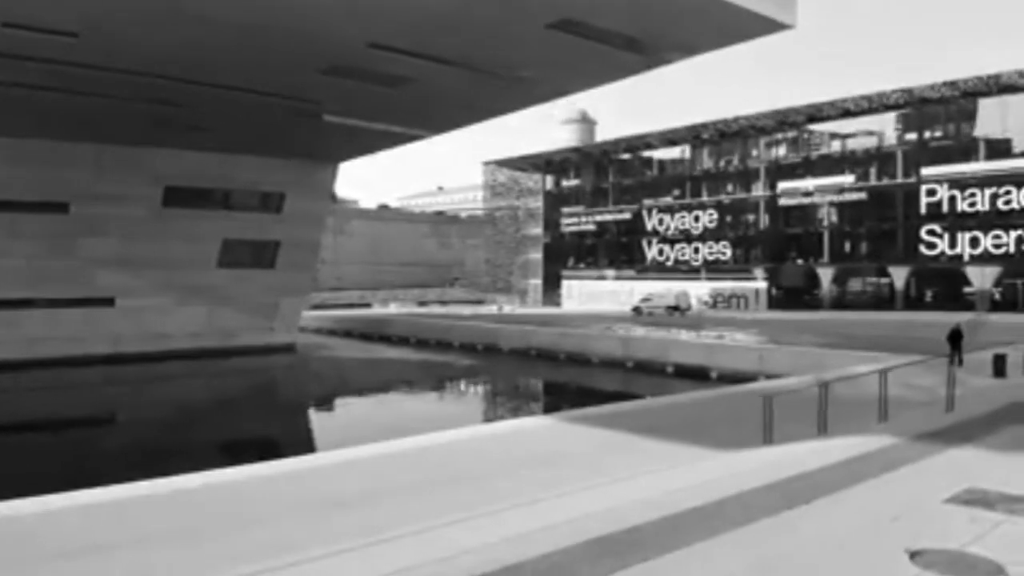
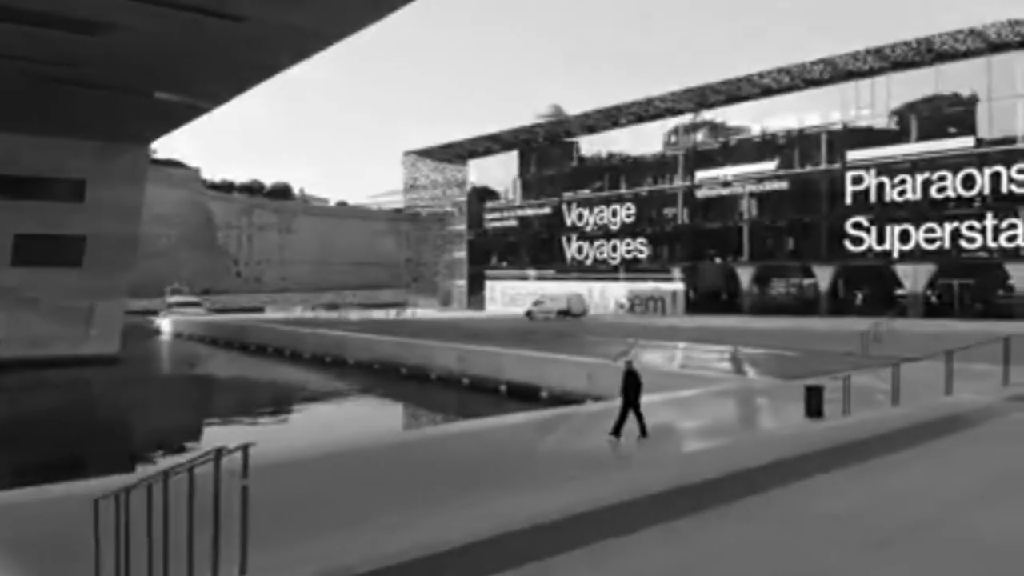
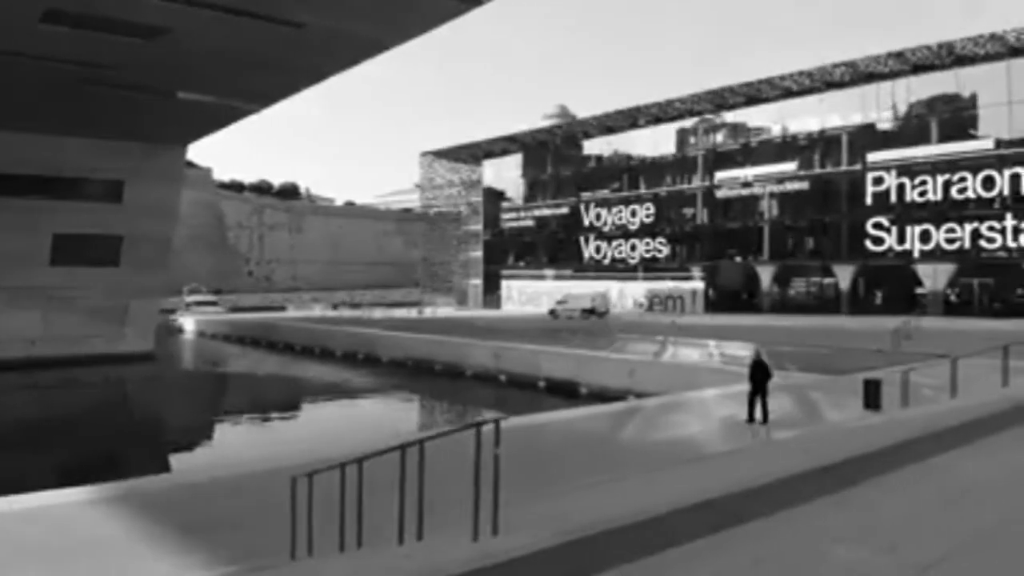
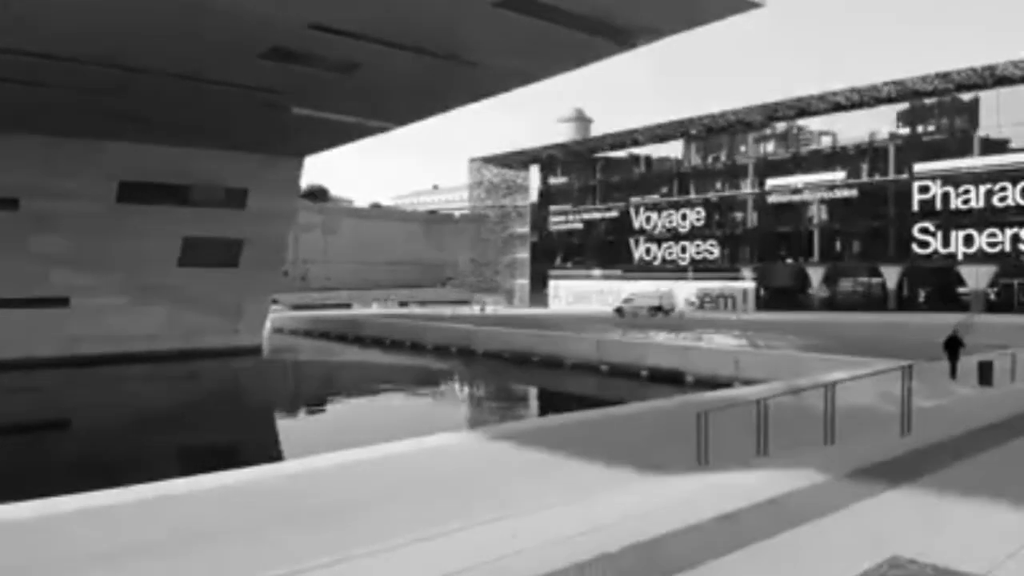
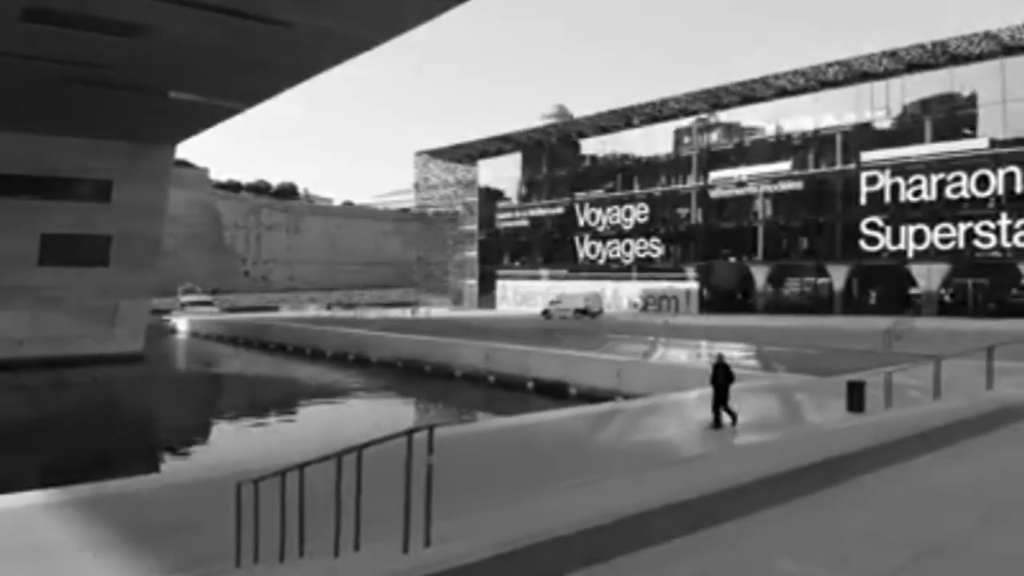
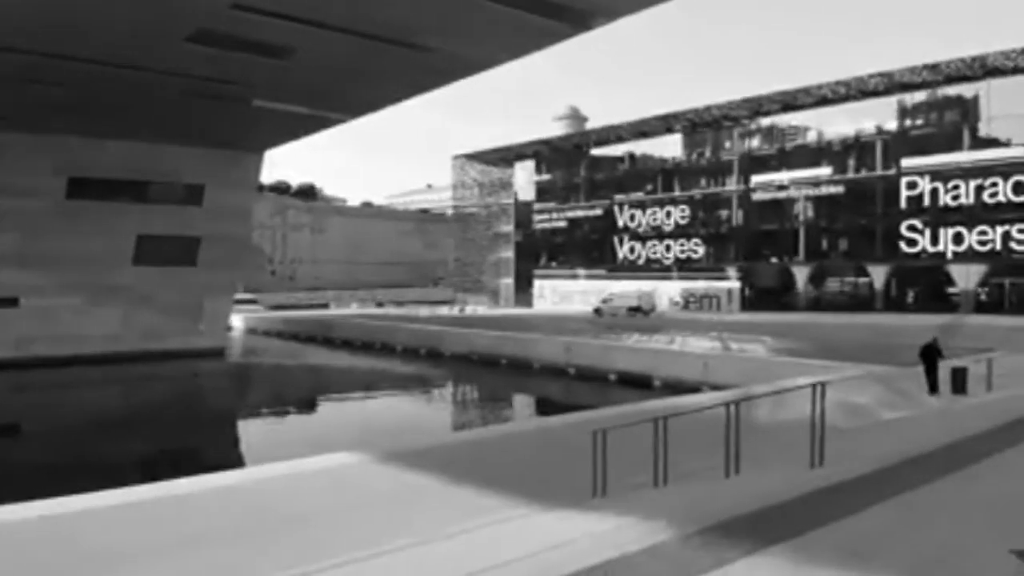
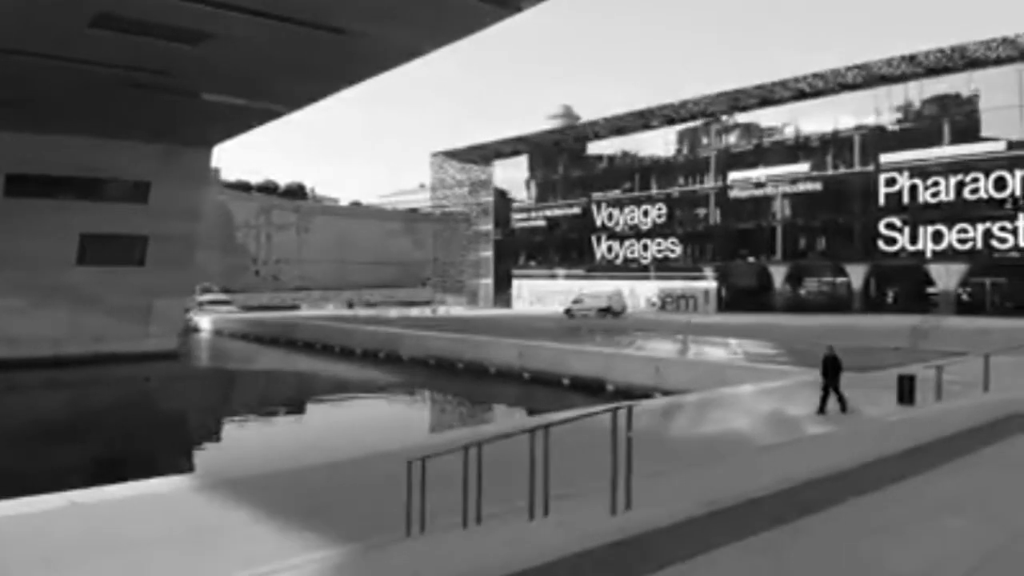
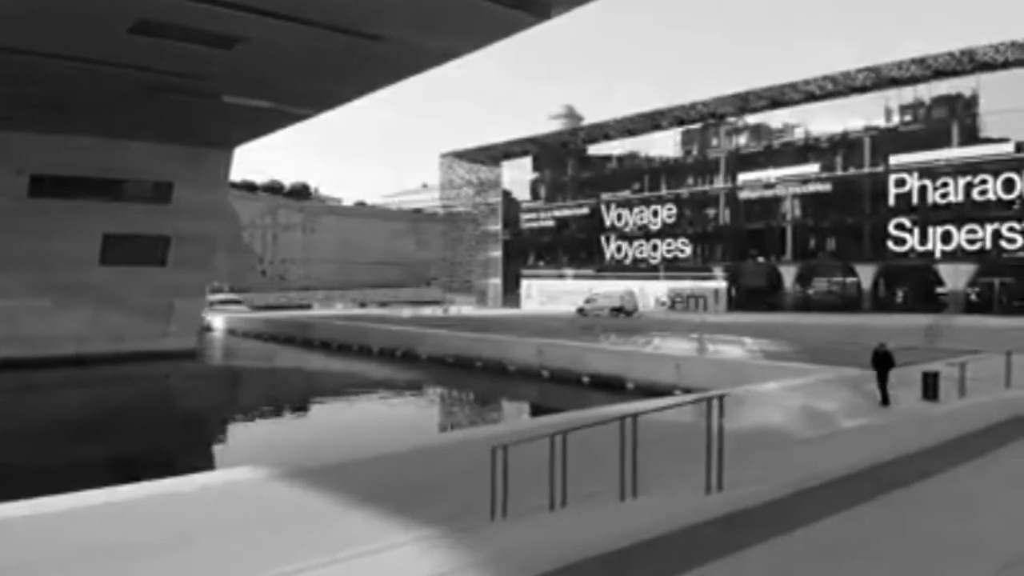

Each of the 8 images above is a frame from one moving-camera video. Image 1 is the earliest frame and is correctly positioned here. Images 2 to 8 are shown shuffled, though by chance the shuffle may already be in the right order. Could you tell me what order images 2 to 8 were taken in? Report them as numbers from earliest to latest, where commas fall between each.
4, 6, 8, 7, 3, 5, 2
